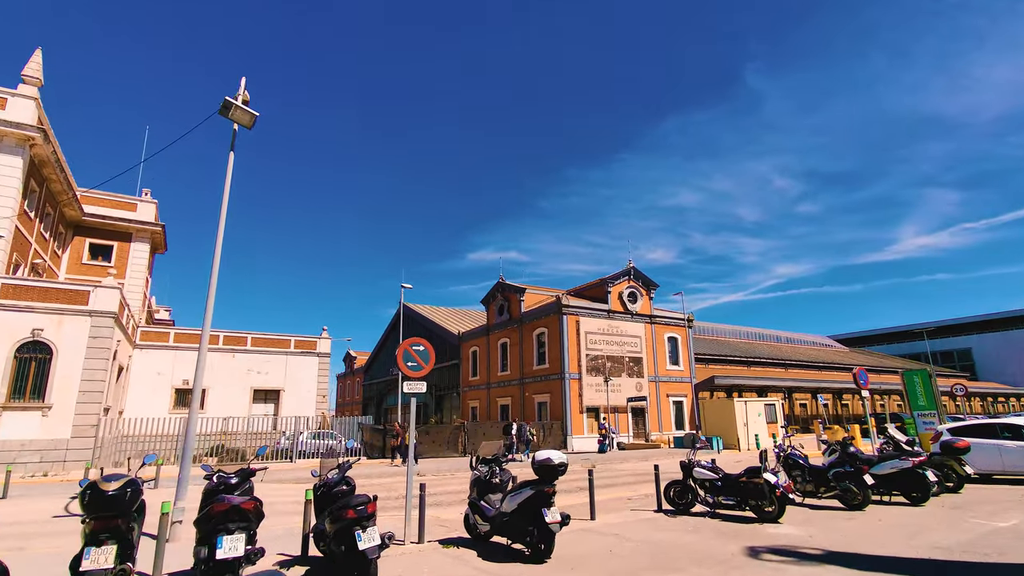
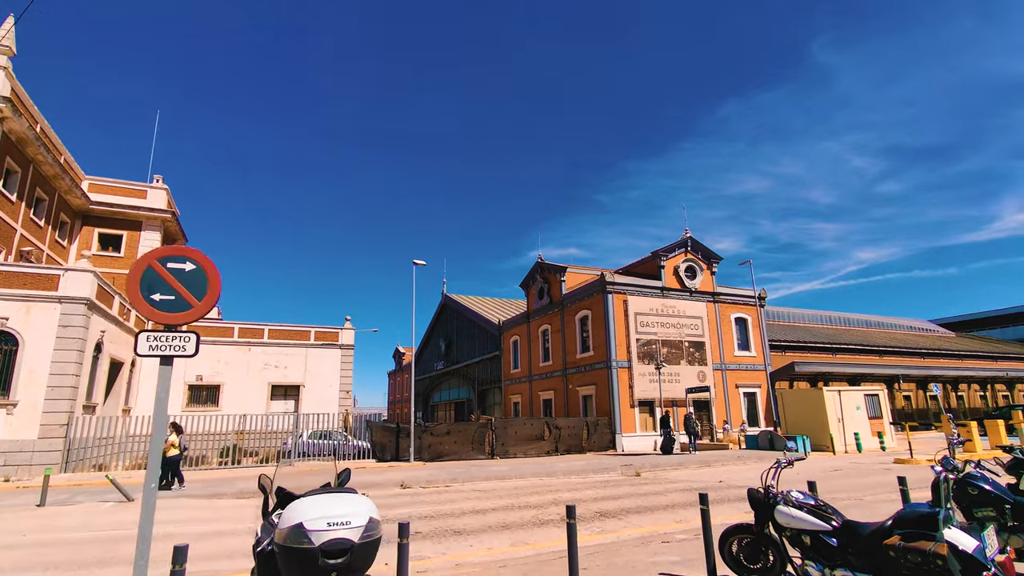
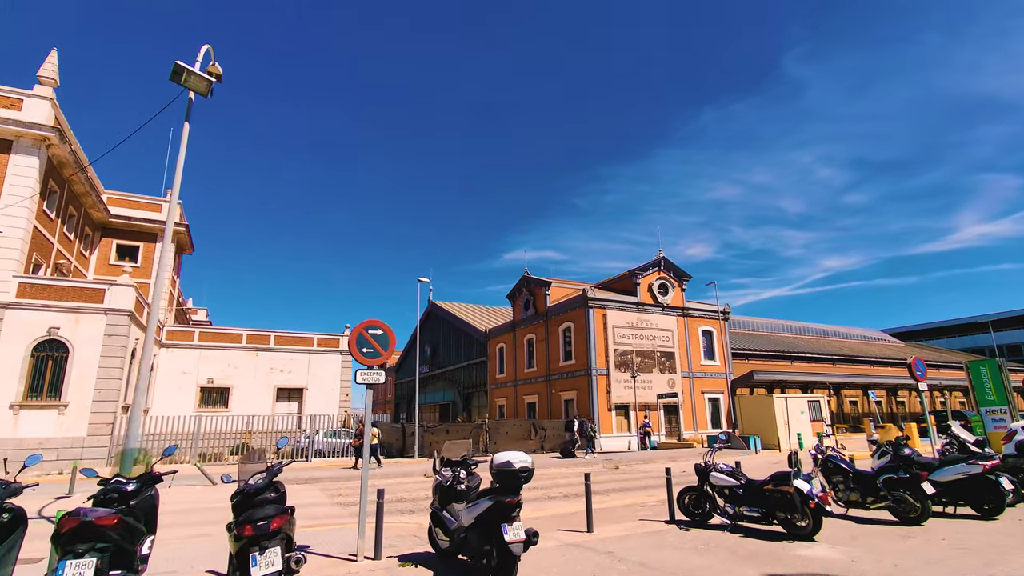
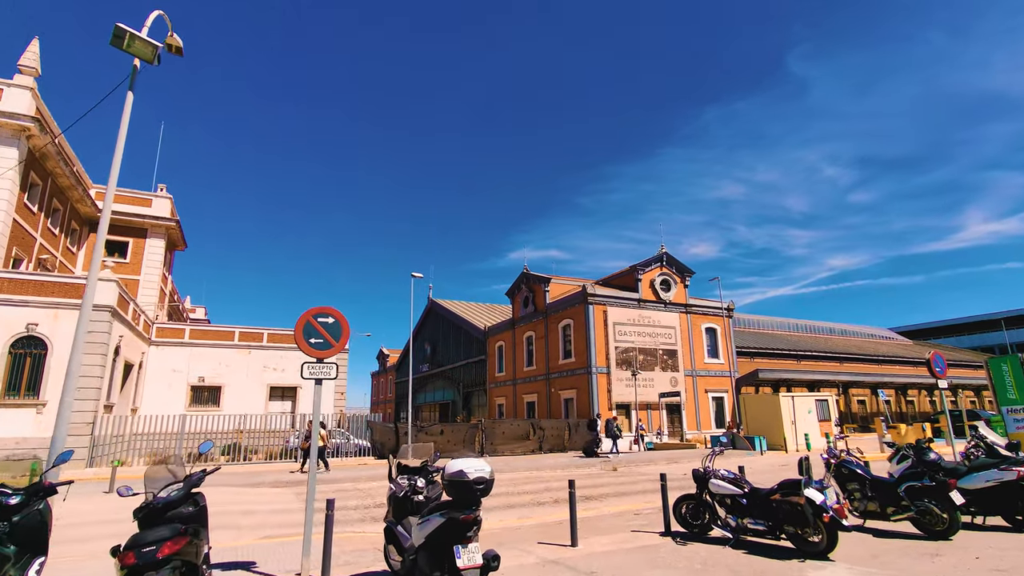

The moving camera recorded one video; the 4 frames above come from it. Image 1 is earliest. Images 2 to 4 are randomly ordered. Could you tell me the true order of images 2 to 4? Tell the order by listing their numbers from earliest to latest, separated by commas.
3, 4, 2
